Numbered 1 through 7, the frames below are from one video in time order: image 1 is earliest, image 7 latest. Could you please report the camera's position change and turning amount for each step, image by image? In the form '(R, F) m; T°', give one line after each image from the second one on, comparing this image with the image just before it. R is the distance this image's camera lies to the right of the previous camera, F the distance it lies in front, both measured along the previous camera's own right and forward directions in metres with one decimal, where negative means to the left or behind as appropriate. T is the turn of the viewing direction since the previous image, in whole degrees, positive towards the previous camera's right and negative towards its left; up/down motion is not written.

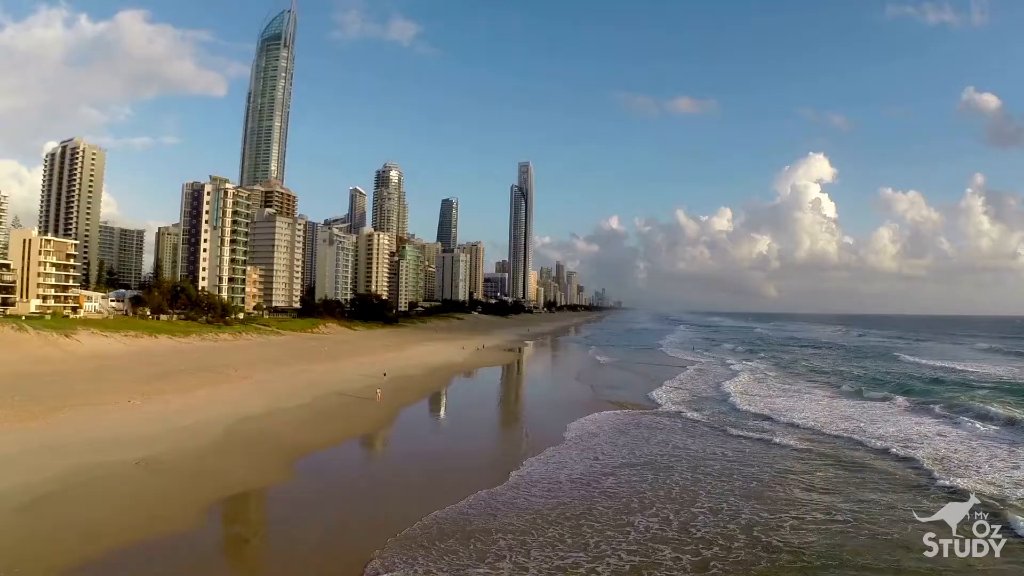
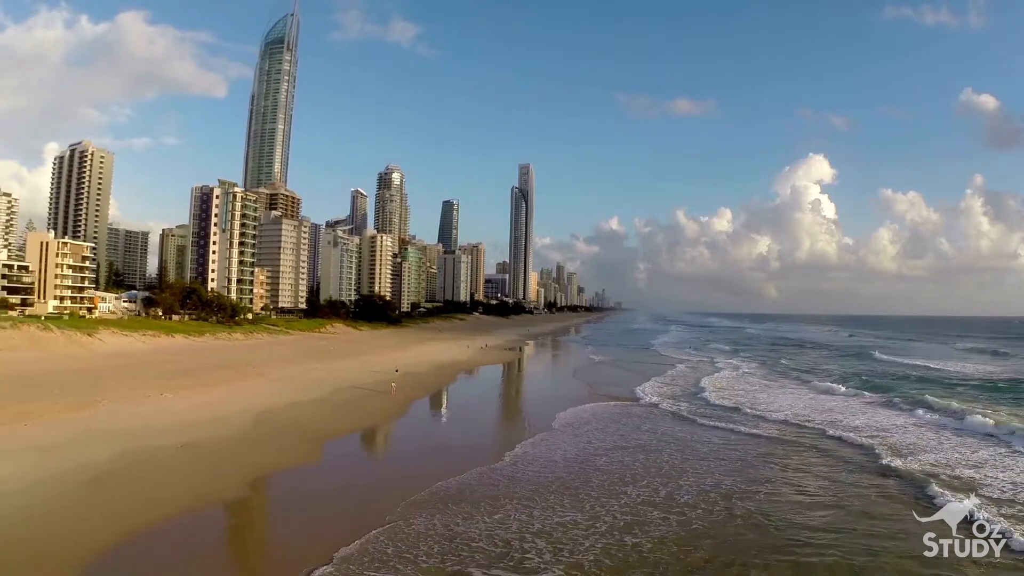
(-0.1, -1.6) m; 0°
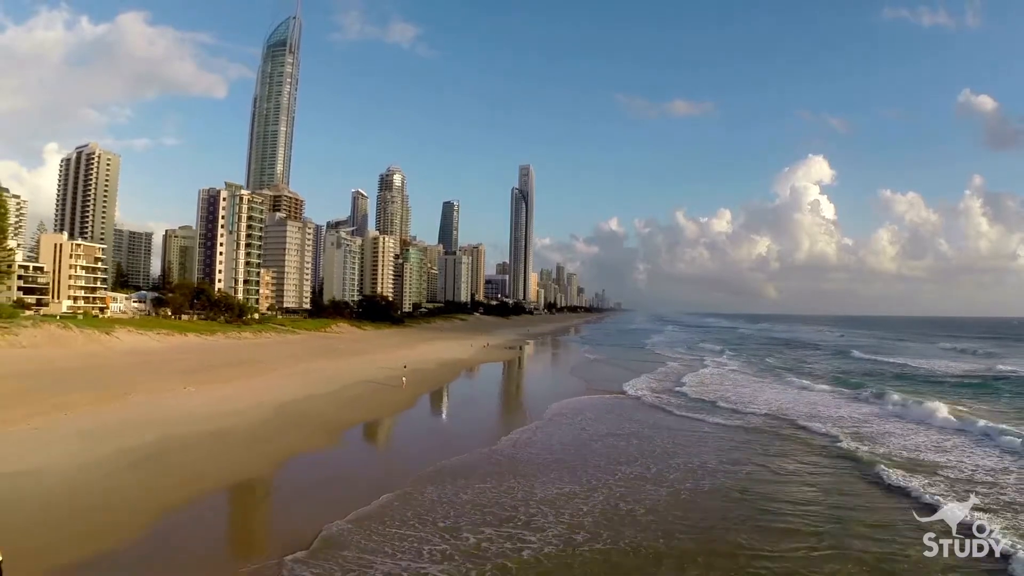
(-0.1, -1.3) m; 0°
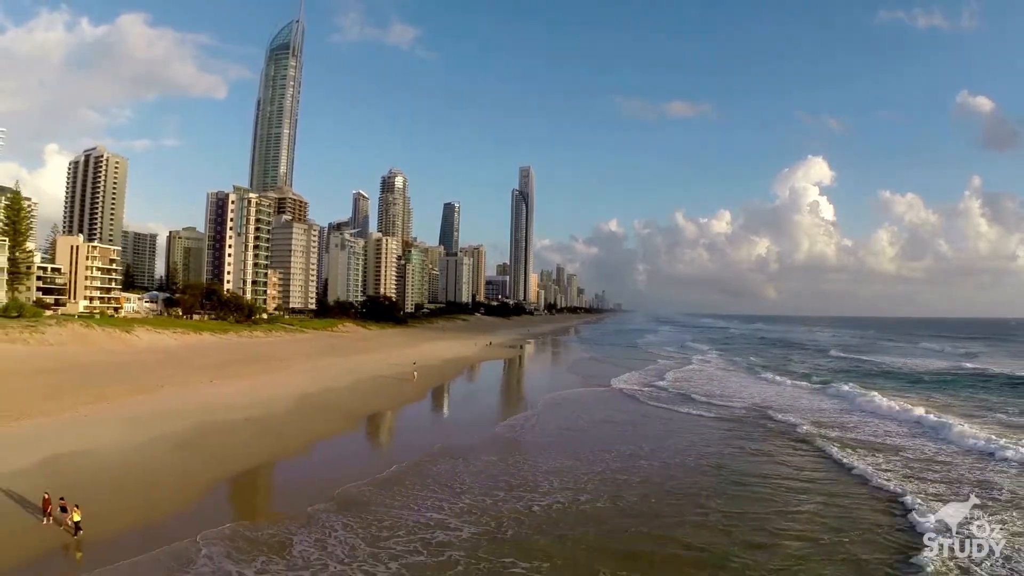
(-0.2, -1.6) m; 0°
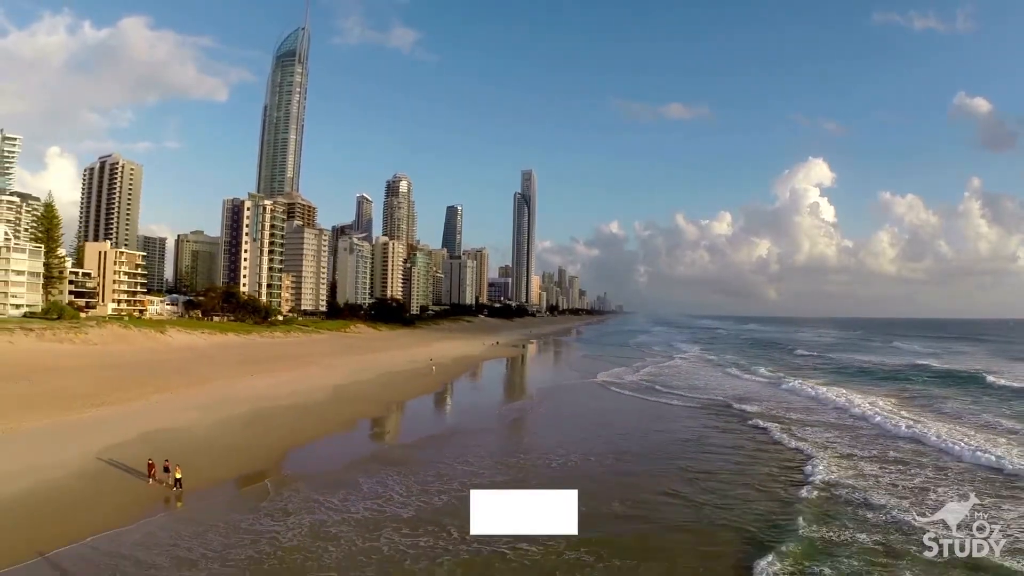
(-0.4, -2.8) m; 0°
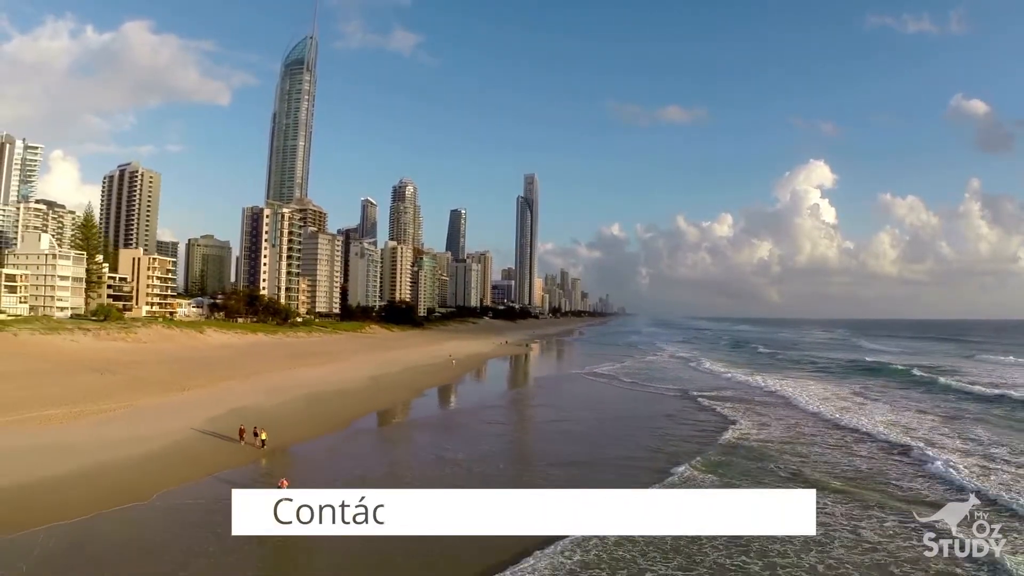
(-0.5, -3.7) m; 0°
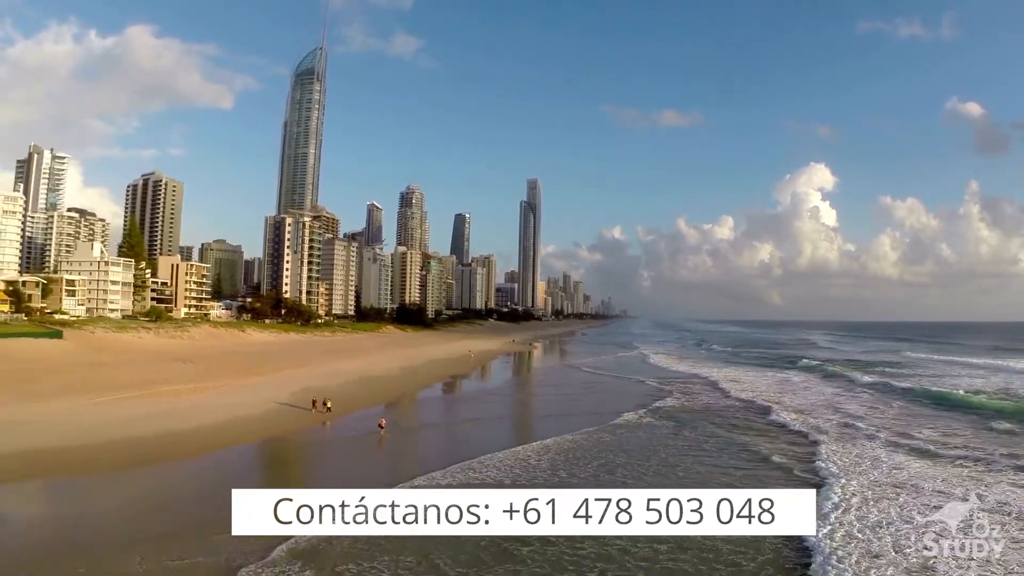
(-0.5, -5.3) m; 0°
